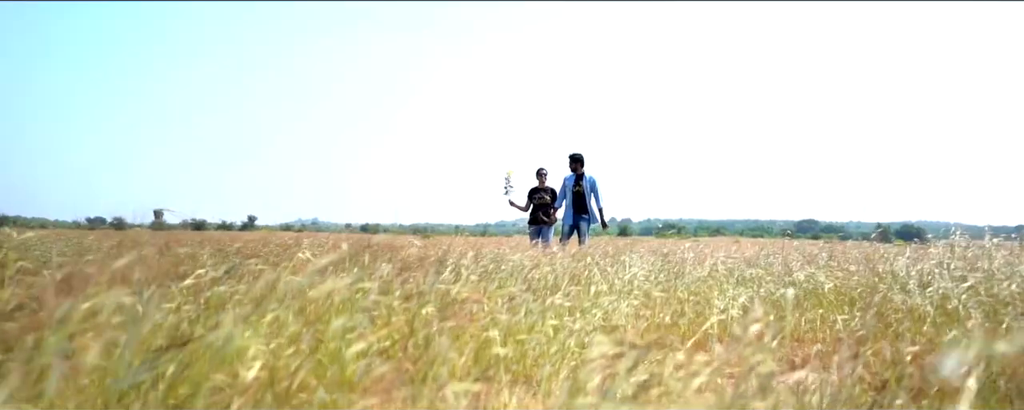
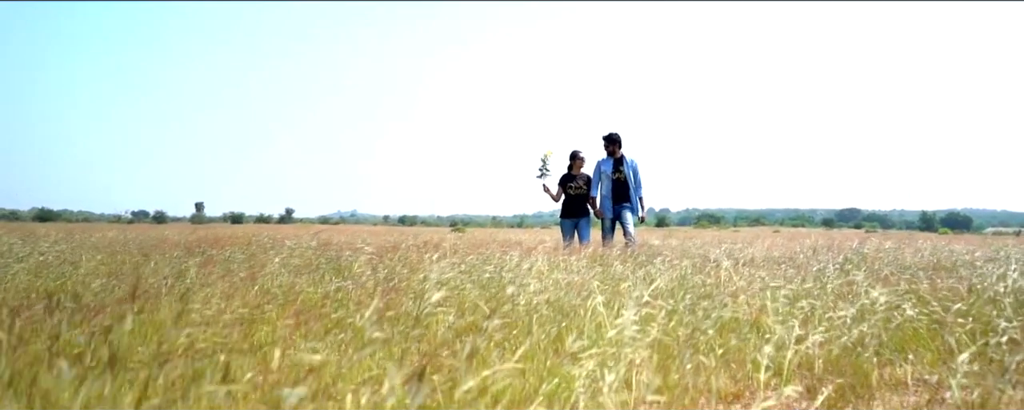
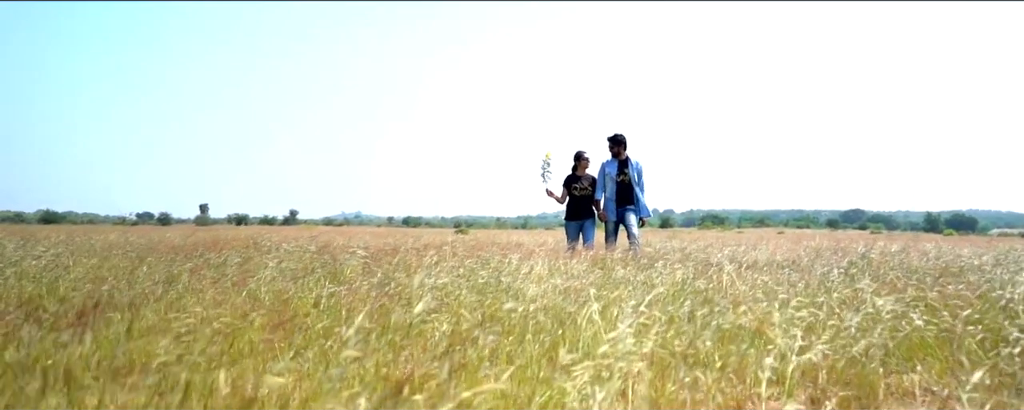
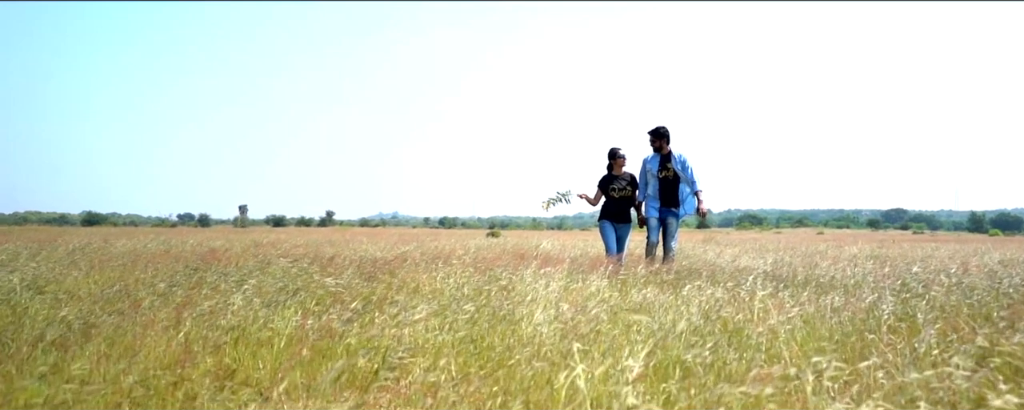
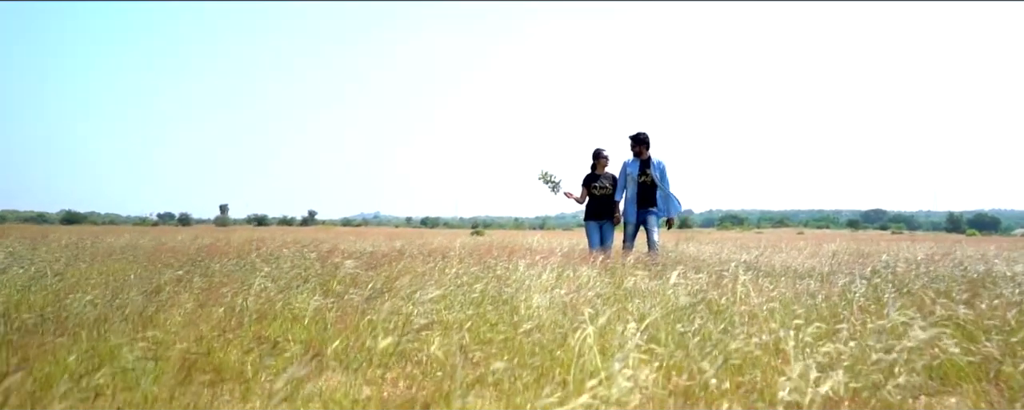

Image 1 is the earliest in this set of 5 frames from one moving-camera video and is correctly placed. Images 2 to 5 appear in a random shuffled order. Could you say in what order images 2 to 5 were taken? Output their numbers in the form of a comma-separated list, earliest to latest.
2, 3, 5, 4
